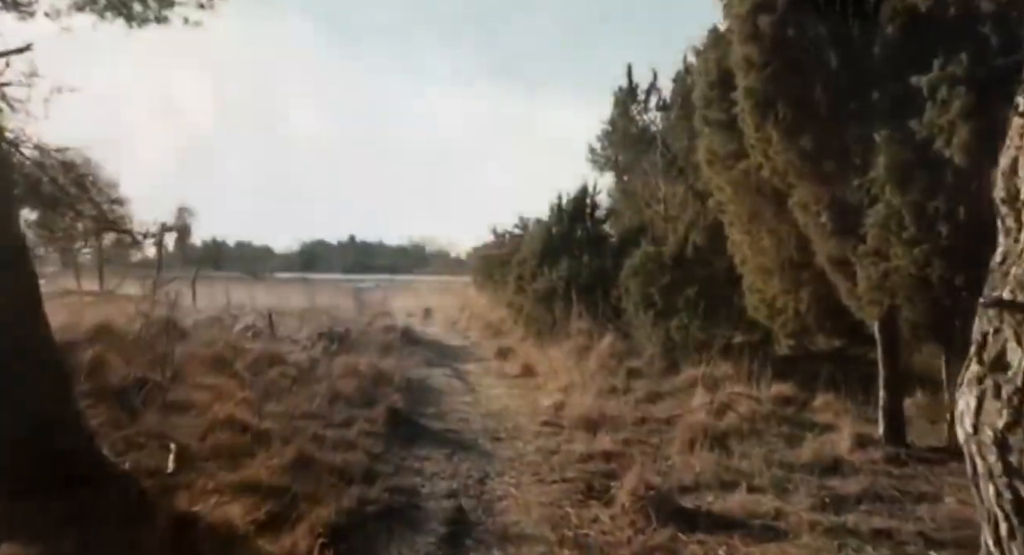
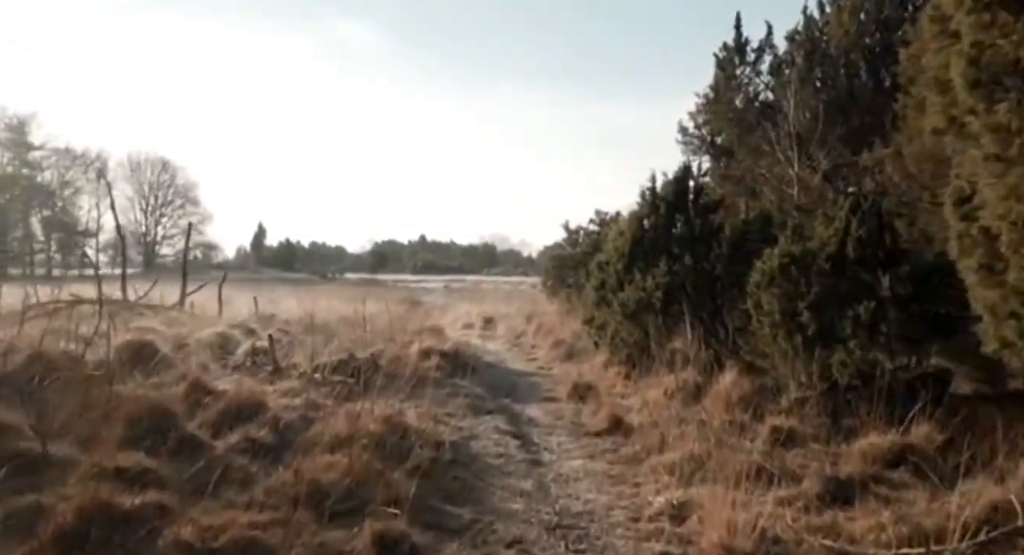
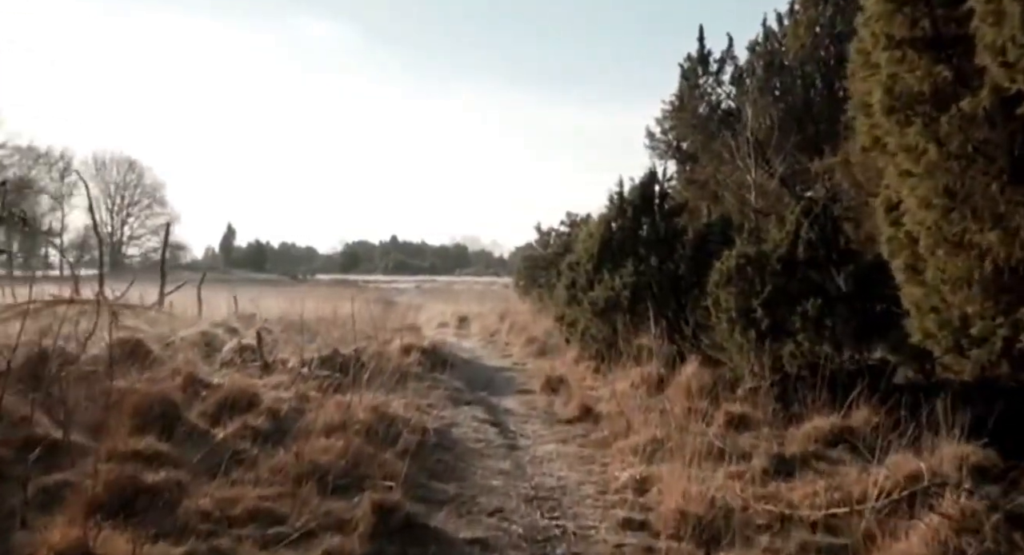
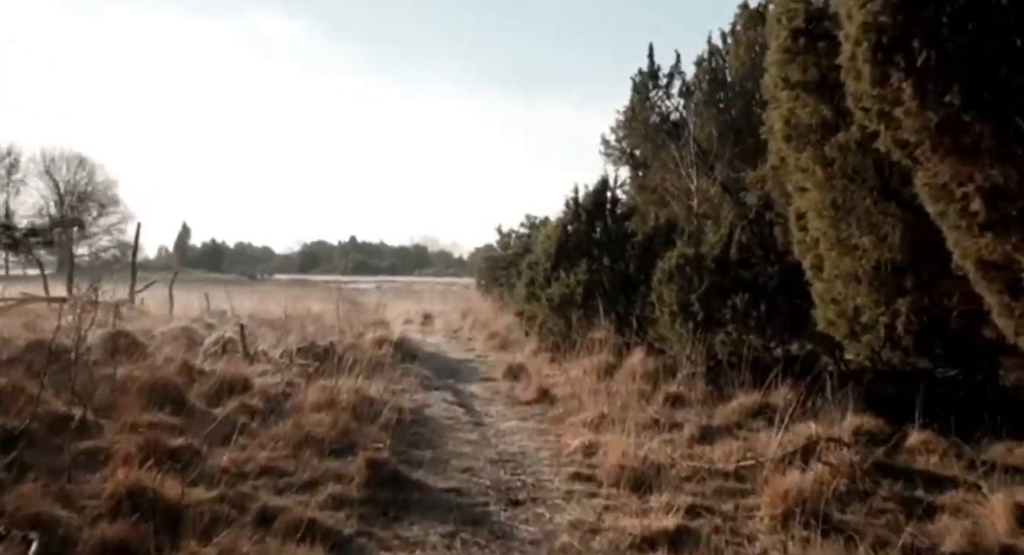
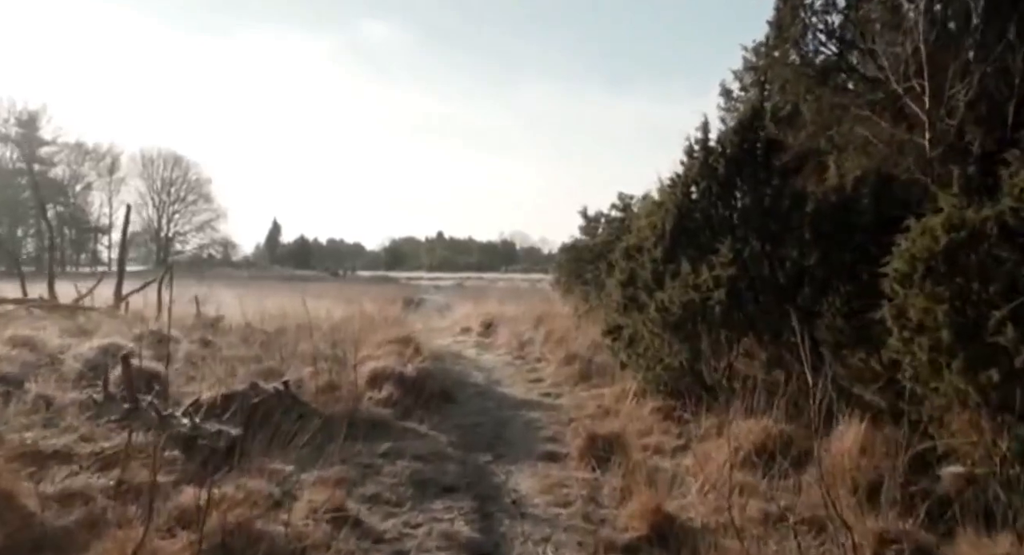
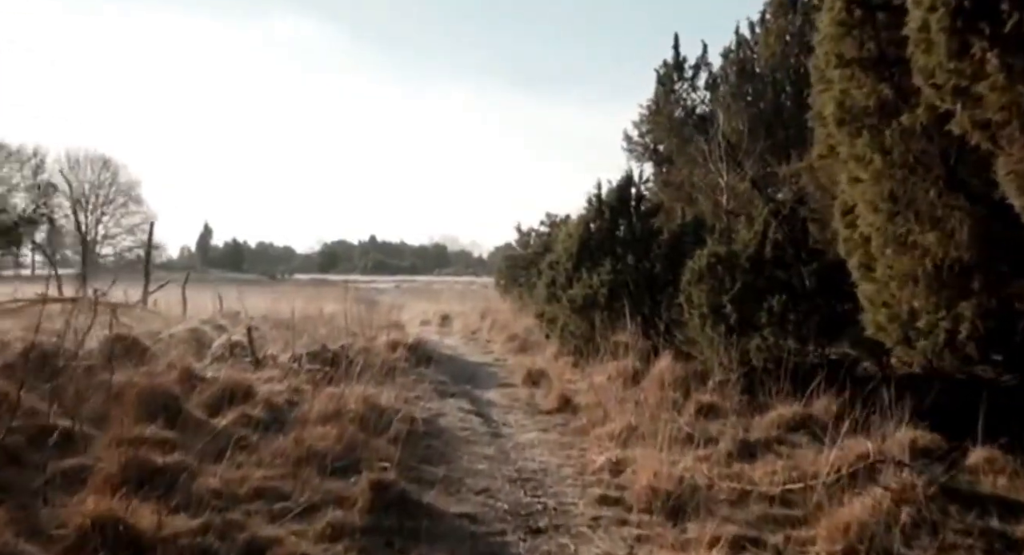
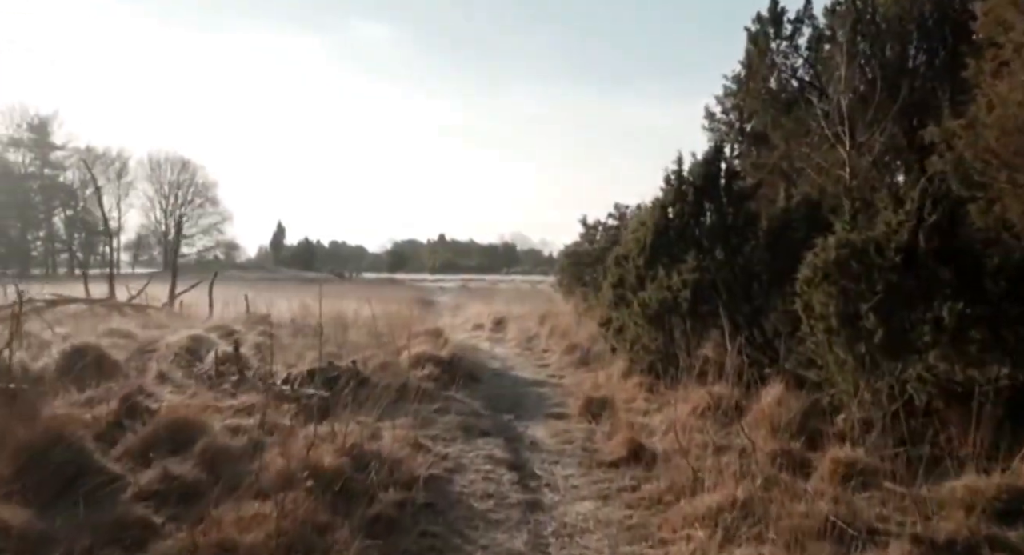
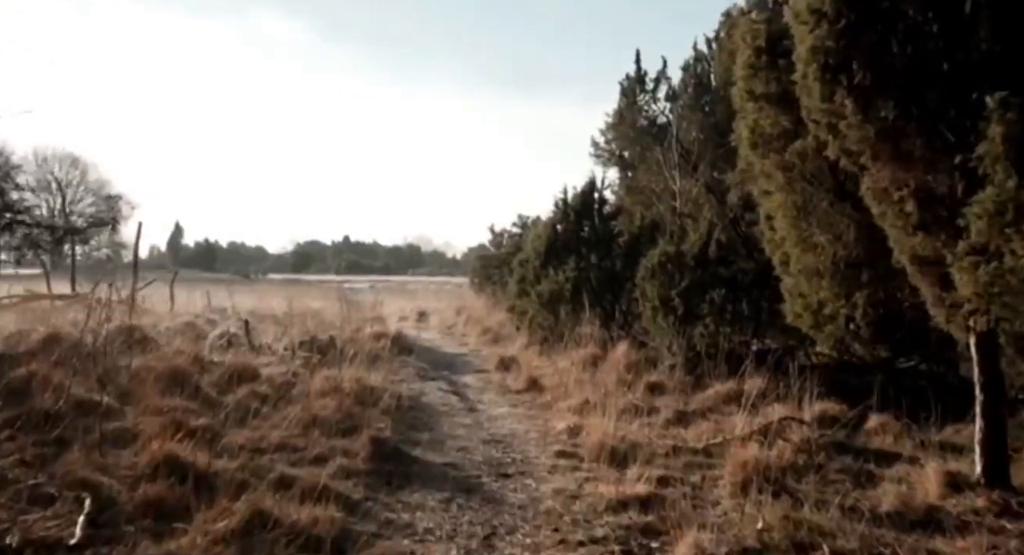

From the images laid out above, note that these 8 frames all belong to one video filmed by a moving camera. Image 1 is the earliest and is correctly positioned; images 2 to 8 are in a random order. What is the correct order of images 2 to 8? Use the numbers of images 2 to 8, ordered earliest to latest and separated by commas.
8, 4, 6, 3, 2, 7, 5
